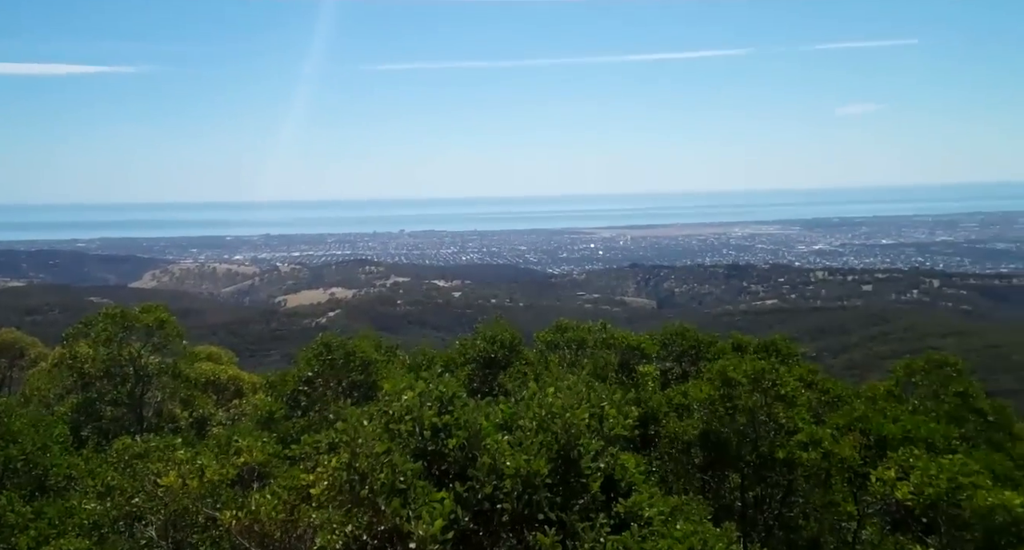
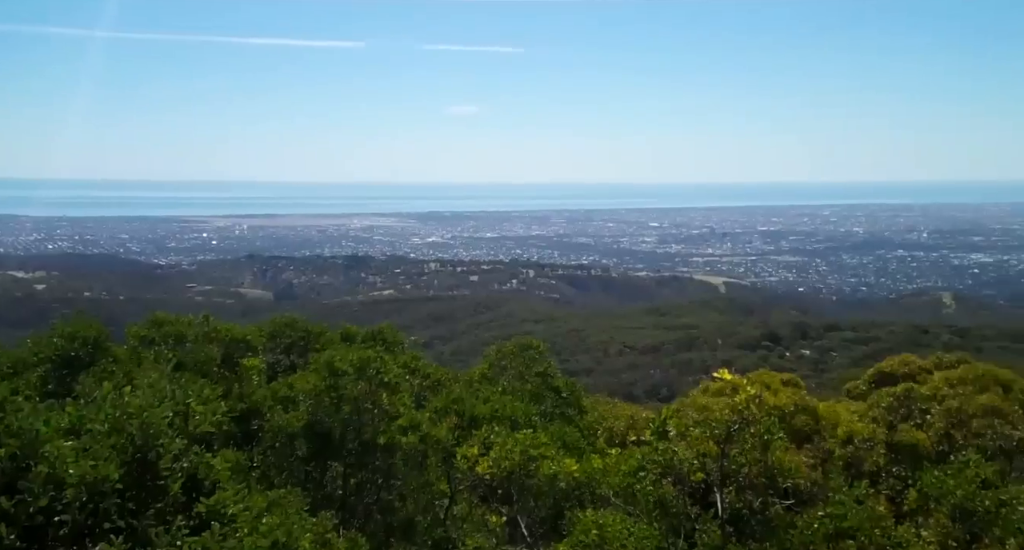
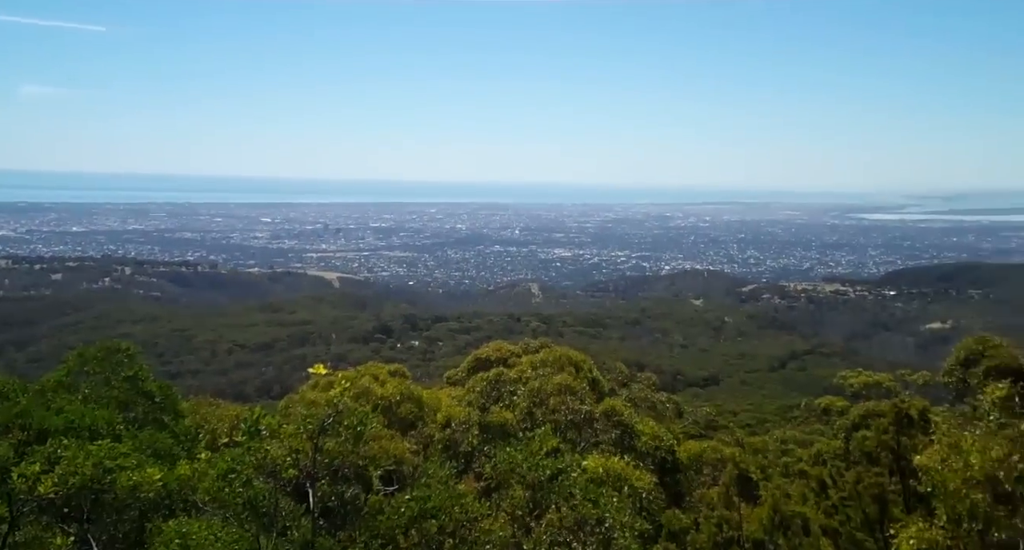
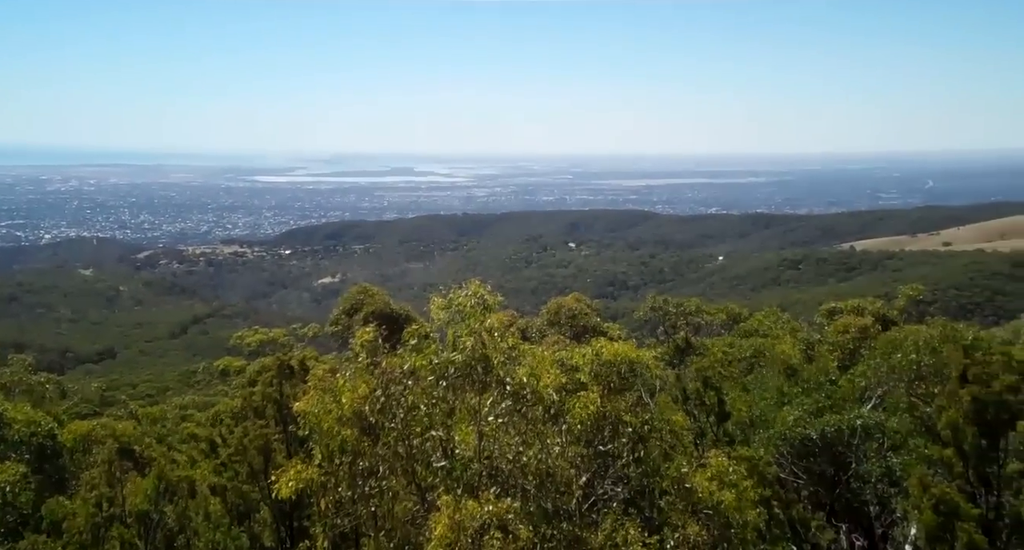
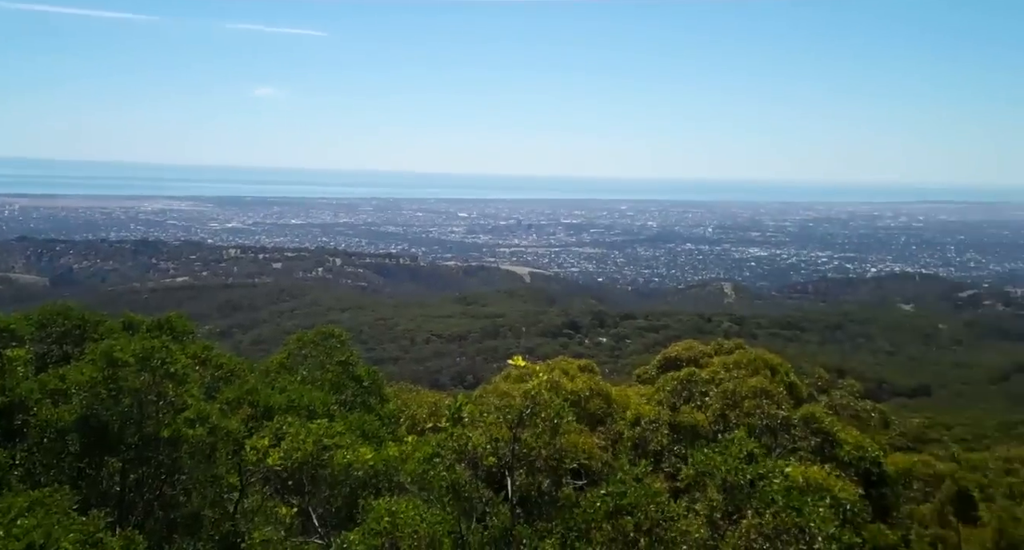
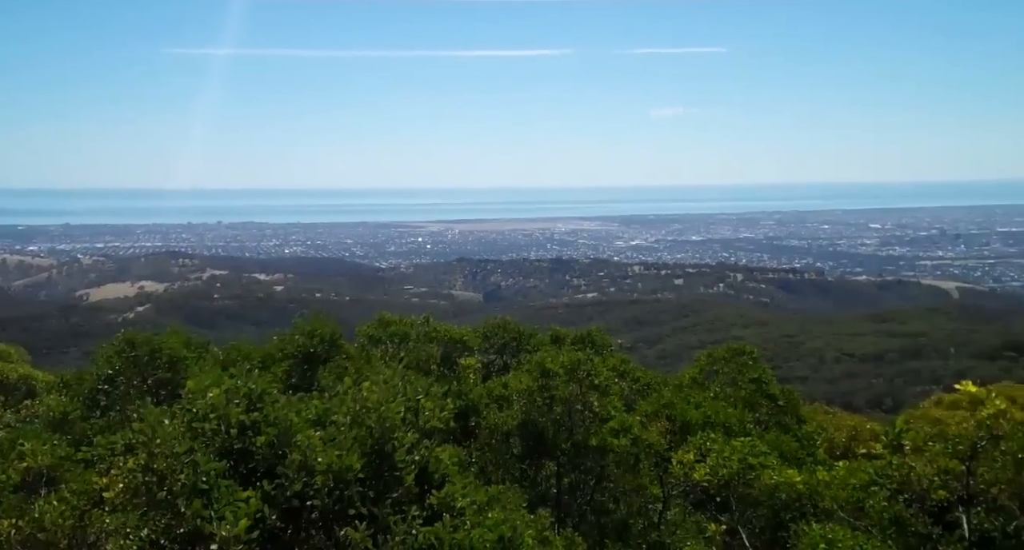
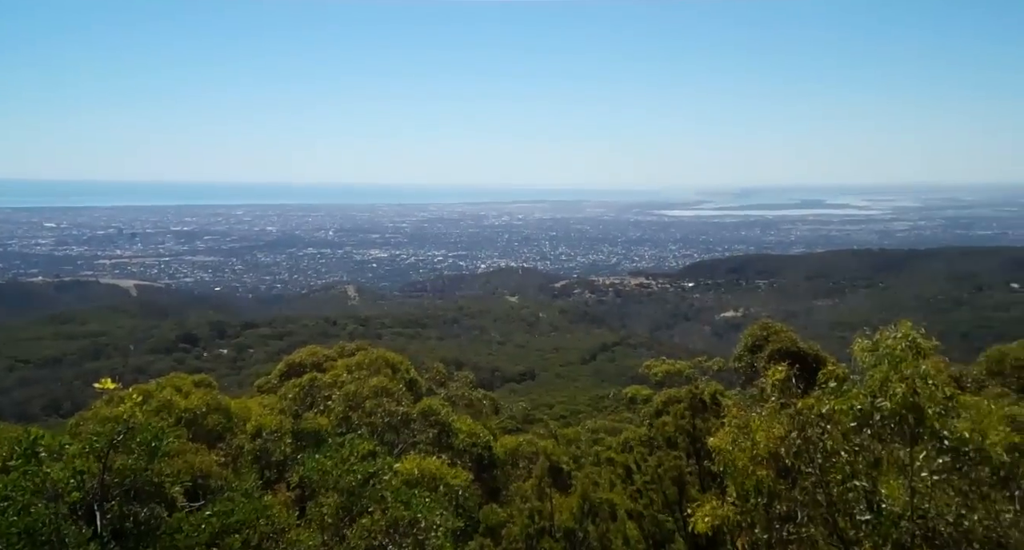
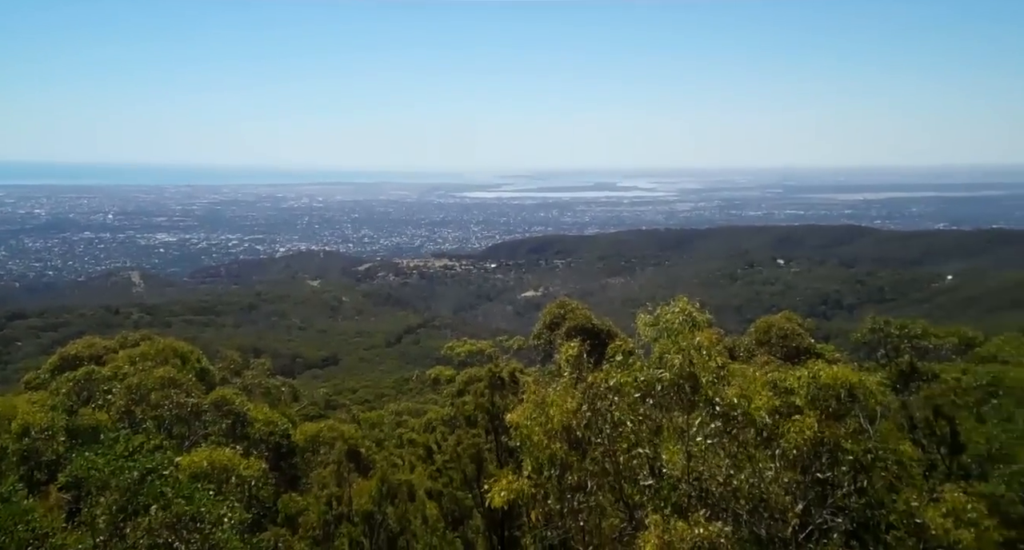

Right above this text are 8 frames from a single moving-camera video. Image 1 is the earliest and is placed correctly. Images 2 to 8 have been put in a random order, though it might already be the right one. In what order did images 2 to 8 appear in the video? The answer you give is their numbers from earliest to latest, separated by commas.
6, 2, 5, 3, 7, 8, 4
